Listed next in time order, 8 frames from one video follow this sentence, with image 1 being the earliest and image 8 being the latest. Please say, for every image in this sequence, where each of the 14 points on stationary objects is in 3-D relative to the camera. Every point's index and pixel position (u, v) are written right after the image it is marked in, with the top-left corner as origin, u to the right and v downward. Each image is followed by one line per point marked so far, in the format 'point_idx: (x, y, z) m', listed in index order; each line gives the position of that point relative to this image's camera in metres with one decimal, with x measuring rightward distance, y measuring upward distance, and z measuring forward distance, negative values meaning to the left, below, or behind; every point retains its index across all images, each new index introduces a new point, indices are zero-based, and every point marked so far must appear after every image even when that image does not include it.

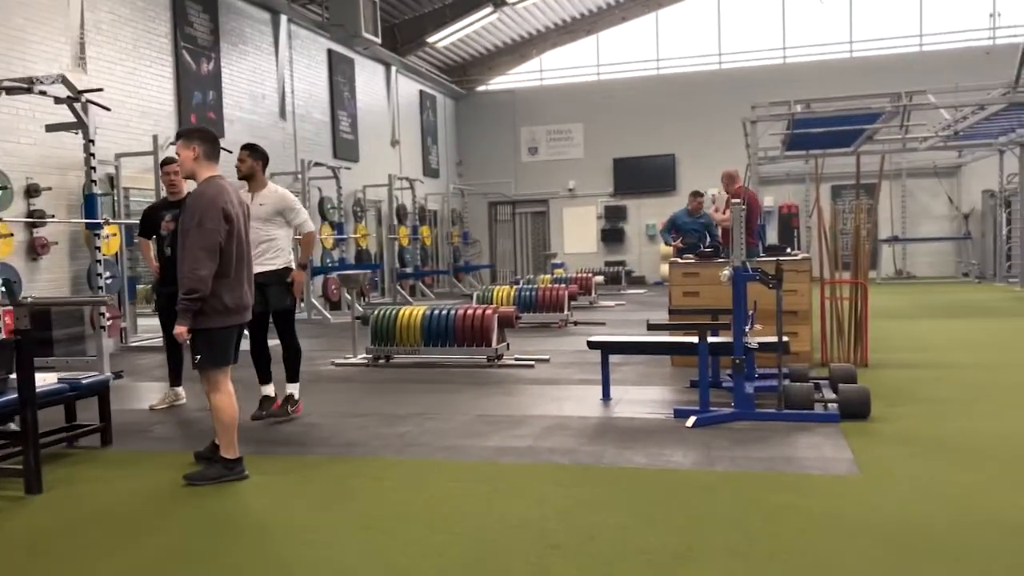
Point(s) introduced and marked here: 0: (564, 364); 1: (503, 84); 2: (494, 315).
0: (+0.4, -0.6, +6.4) m
1: (-0.2, +4.3, +17.8) m
2: (-0.1, -0.2, +6.4) m
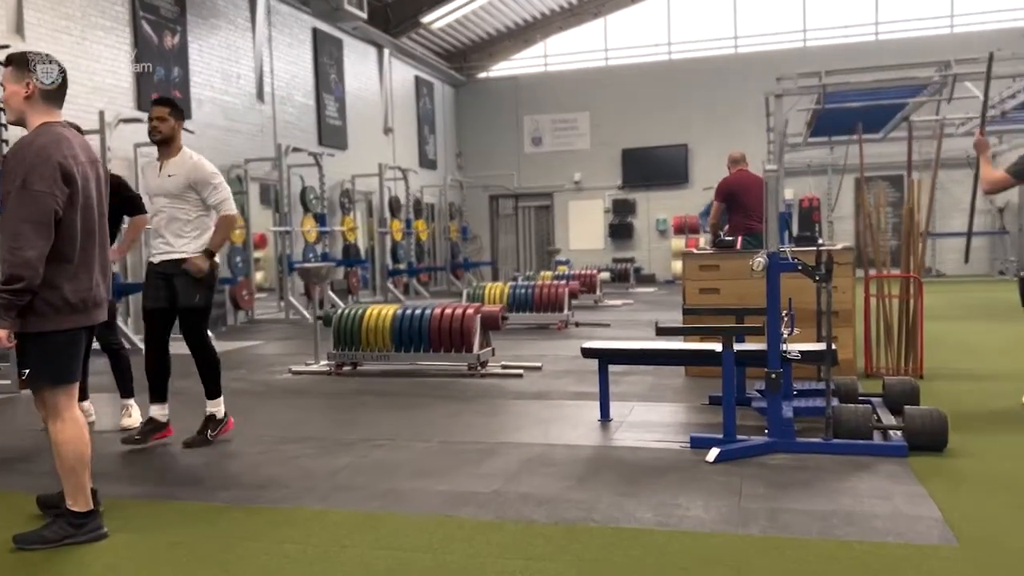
0: (+0.3, -0.6, +5.4) m
1: (-0.1, +4.3, +16.8) m
2: (-0.2, -0.2, +5.5) m
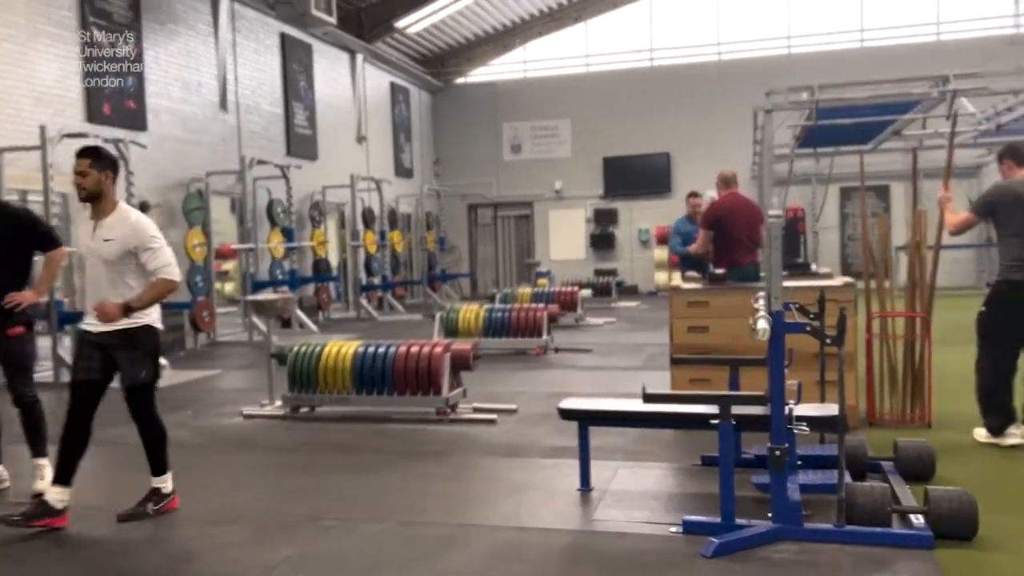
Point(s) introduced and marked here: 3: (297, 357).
0: (+0.1, -0.8, +5.0) m
1: (-0.5, +4.1, +16.4) m
2: (-0.4, -0.4, +5.0) m
3: (-1.3, -0.4, +5.2) m
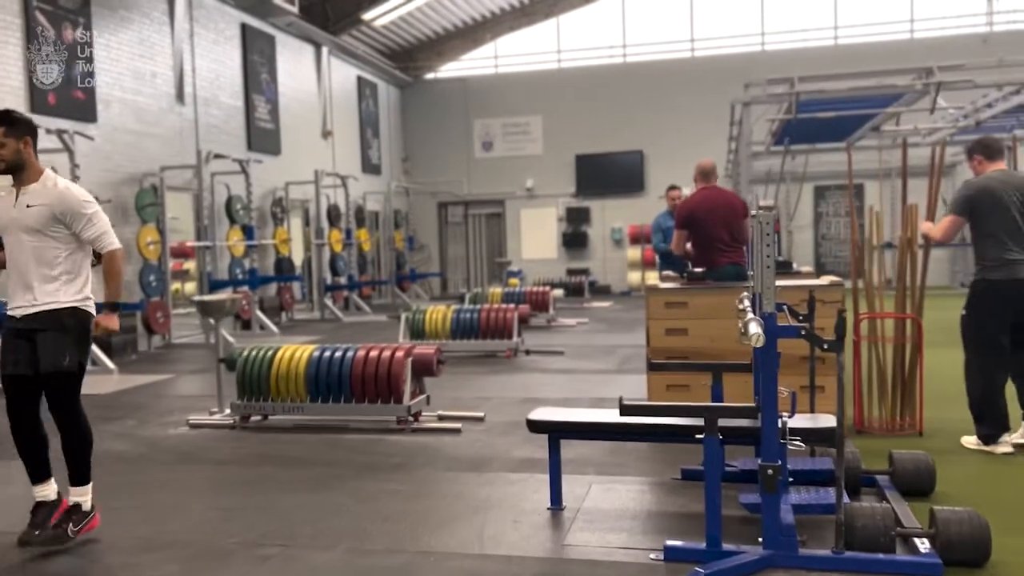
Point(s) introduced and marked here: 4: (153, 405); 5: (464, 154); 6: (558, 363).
0: (-0.1, -0.8, +4.7) m
1: (-1.1, +4.1, +16.0) m
2: (-0.6, -0.4, +4.7) m
3: (-1.5, -0.4, +4.8) m
4: (-2.5, -0.8, +5.7) m
5: (-0.9, +2.6, +16.1) m
6: (+0.4, -0.6, +7.1) m
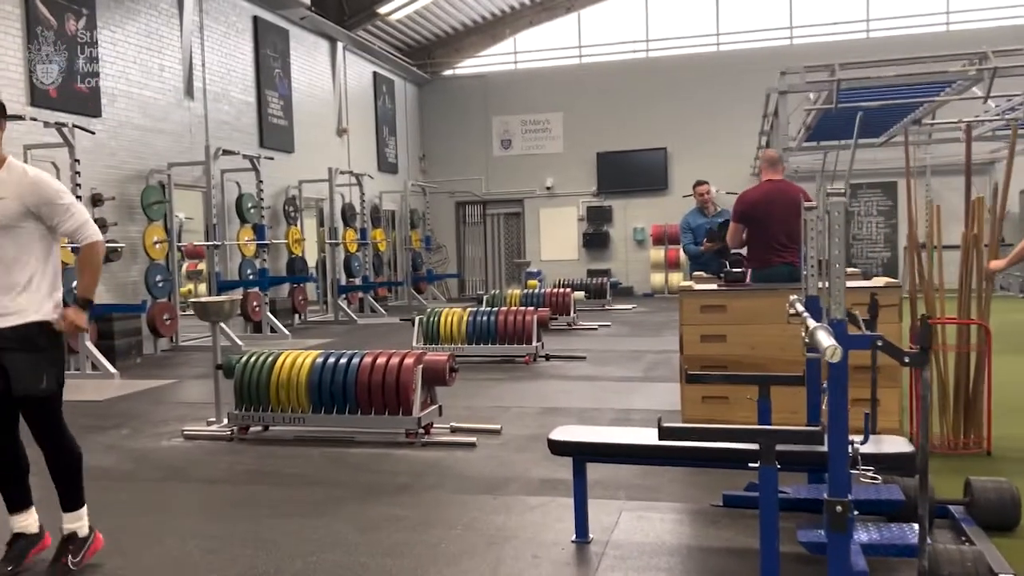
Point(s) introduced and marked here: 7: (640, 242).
0: (0.0, -0.8, +4.3) m
1: (-0.7, +4.1, +15.7) m
2: (-0.5, -0.4, +4.3) m
3: (-1.4, -0.4, +4.5) m
4: (-2.3, -0.8, +5.4) m
5: (-0.6, +2.5, +15.8) m
6: (+0.5, -0.6, +6.7) m
7: (+2.3, +0.8, +15.0) m
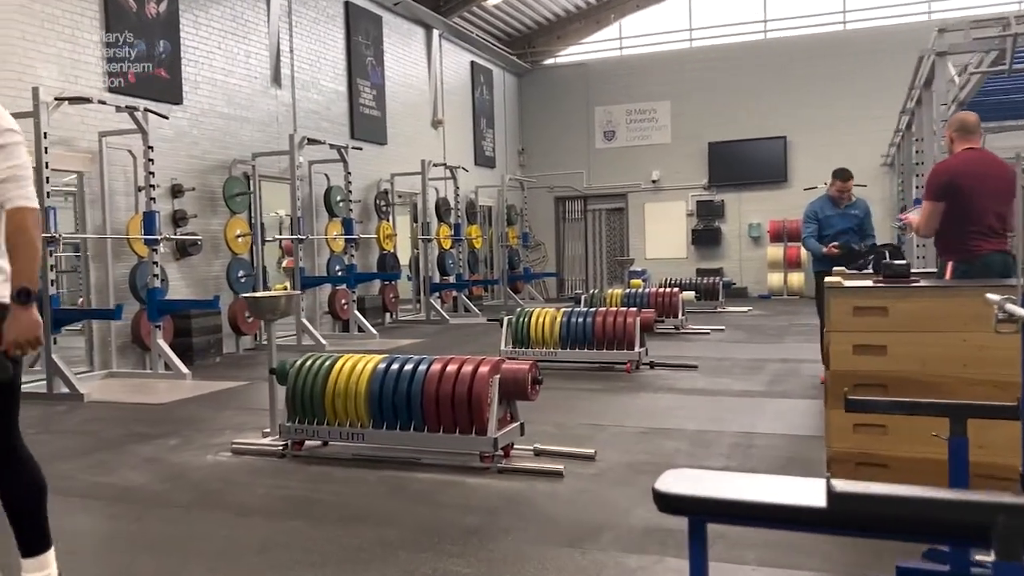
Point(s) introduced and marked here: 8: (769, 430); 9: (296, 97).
0: (+0.4, -0.8, +3.5) m
1: (+1.1, +4.1, +14.9) m
2: (-0.1, -0.4, +3.6) m
3: (-1.0, -0.4, +3.8) m
4: (-1.8, -0.8, +4.9) m
5: (+1.3, +2.5, +15.0) m
6: (+1.2, -0.6, +5.8) m
7: (+4.0, +0.8, +13.9) m
8: (+1.3, -0.7, +4.2) m
9: (-2.4, +2.1, +9.3) m
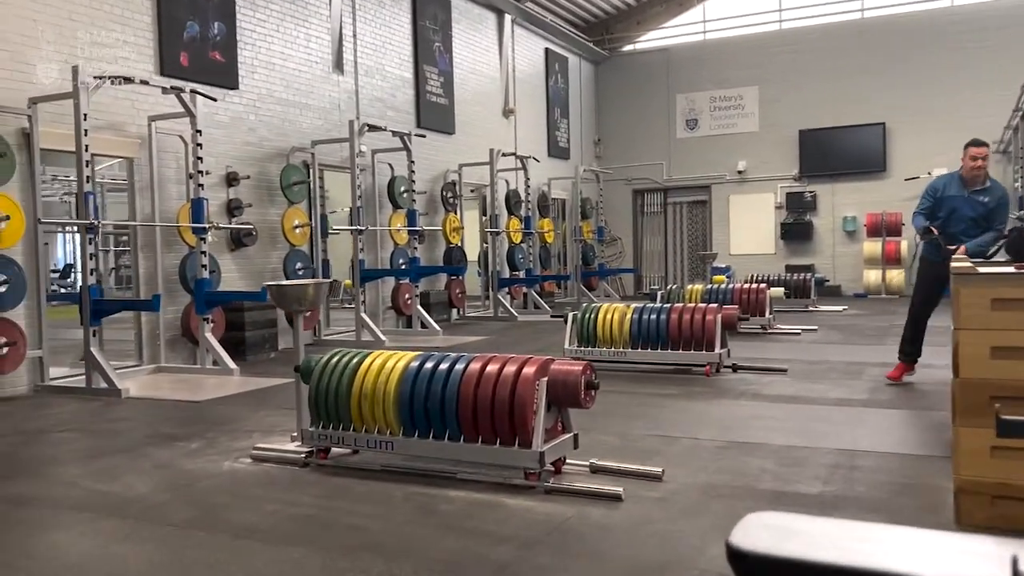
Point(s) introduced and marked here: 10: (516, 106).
0: (+0.6, -0.7, +2.9) m
1: (+2.4, +4.1, +14.2) m
2: (+0.1, -0.3, +3.0) m
3: (-0.8, -0.3, +3.4) m
4: (-1.5, -0.7, +4.5) m
5: (+2.6, +2.6, +14.2) m
6: (+1.6, -0.6, +5.1) m
7: (+5.2, +0.8, +12.9) m
8: (+1.5, -0.7, +3.5) m
9: (-1.6, +2.2, +8.9) m
10: (+0.1, +2.6, +12.2) m
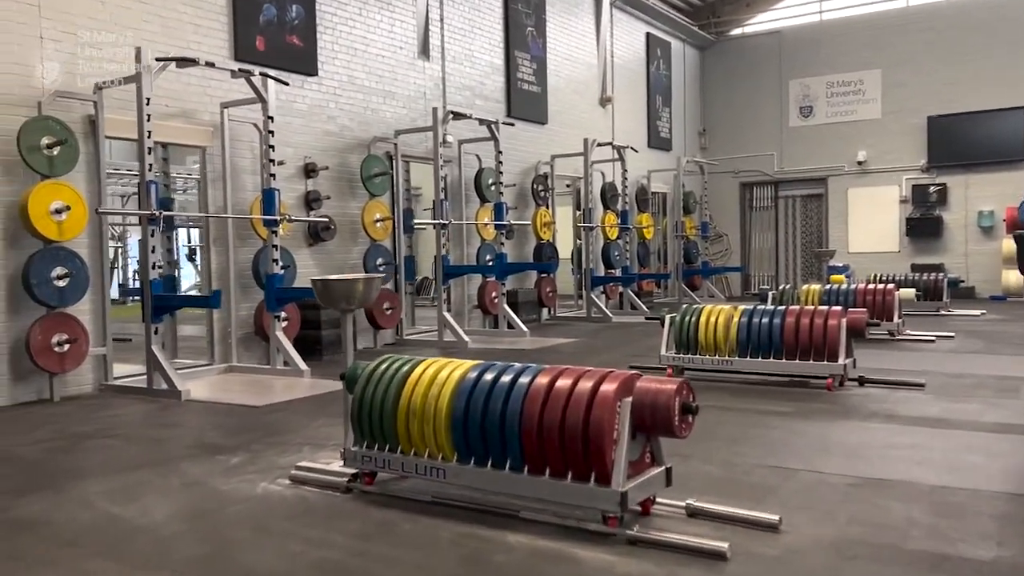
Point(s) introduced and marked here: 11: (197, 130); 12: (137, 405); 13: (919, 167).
0: (+0.8, -0.7, +2.2) m
1: (+4.0, +4.1, +13.2) m
2: (+0.3, -0.3, +2.4) m
3: (-0.5, -0.3, +2.9) m
4: (-1.0, -0.7, +4.1) m
5: (+4.1, +2.6, +13.2) m
6: (+2.1, -0.6, +4.3) m
7: (+6.5, +0.8, +11.6) m
8: (+1.8, -0.7, +2.8) m
9: (-0.7, +2.2, +8.5) m
10: (+1.4, +2.6, +11.5) m
11: (-2.2, +1.1, +5.9) m
12: (-2.2, -0.7, +4.9) m
13: (+5.8, +1.7, +12.0) m
